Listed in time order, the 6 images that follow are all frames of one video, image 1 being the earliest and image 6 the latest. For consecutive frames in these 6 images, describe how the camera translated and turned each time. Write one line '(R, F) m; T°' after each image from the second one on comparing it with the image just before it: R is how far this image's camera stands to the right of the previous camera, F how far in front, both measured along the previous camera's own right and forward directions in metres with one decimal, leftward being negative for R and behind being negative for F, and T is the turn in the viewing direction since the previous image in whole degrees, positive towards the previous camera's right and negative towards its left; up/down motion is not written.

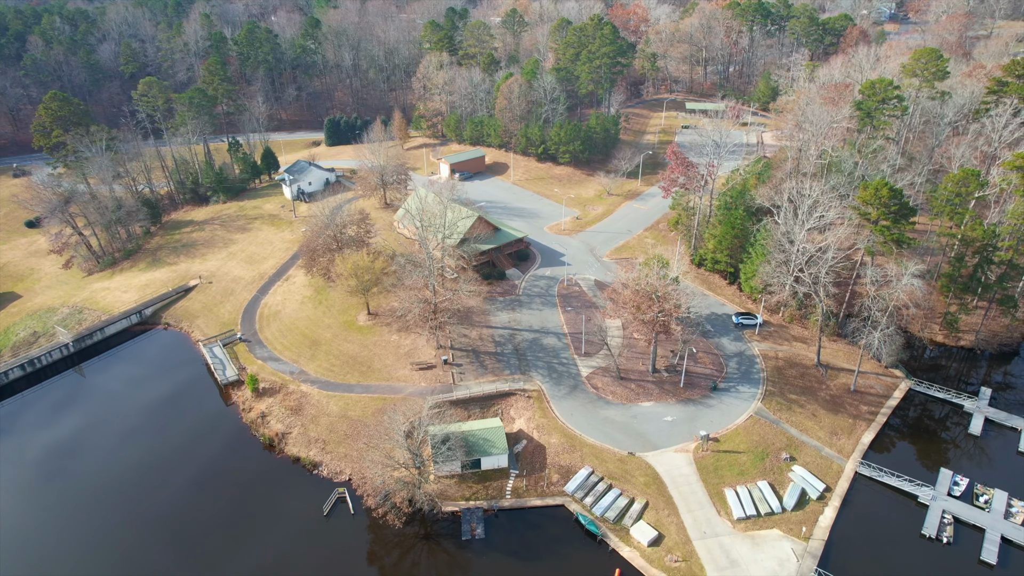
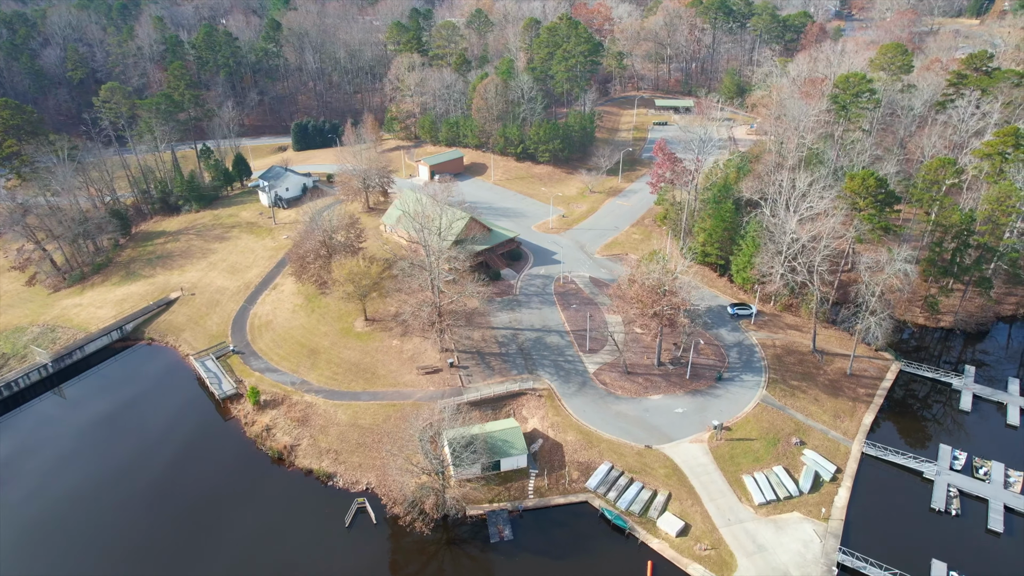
(-2.8, +0.2) m; +4°
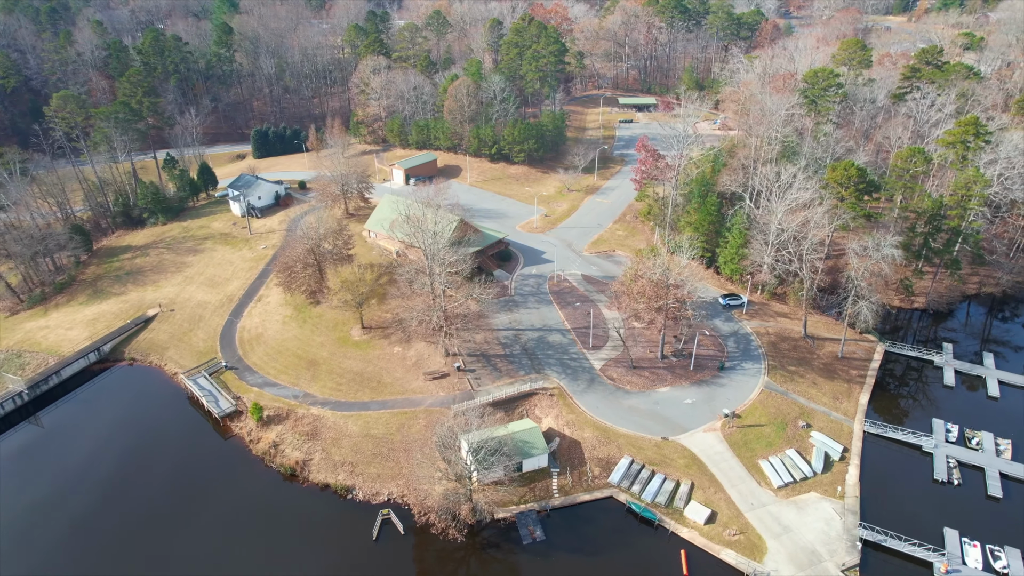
(-3.3, +0.2) m; +4°
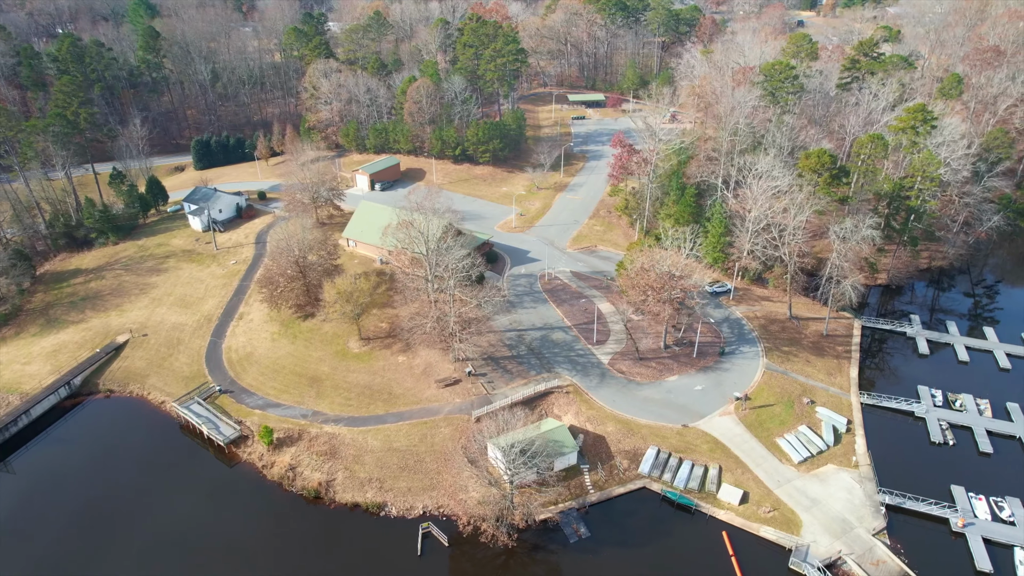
(-4.6, +0.3) m; +6°
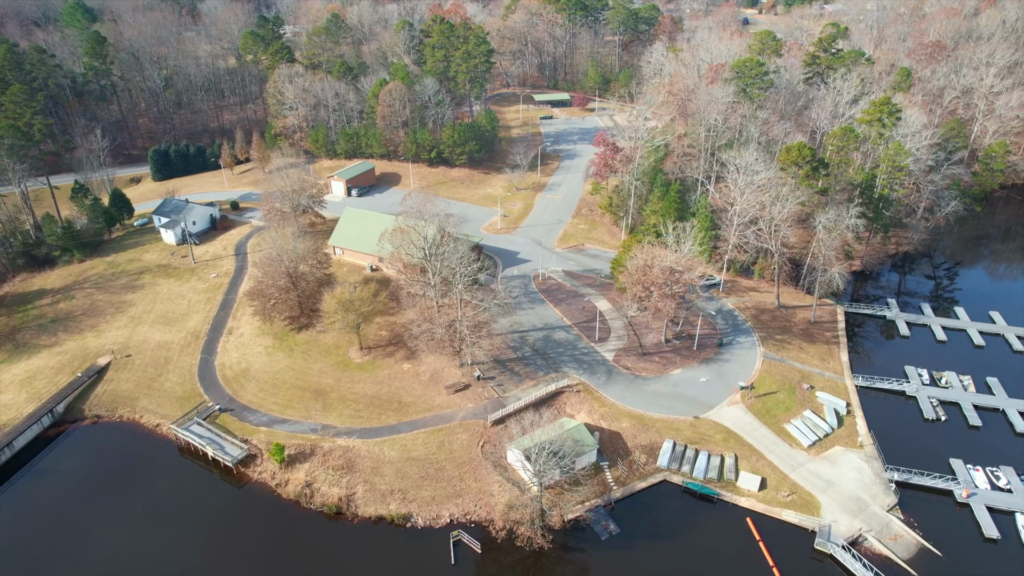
(-3.2, +0.1) m; +4°
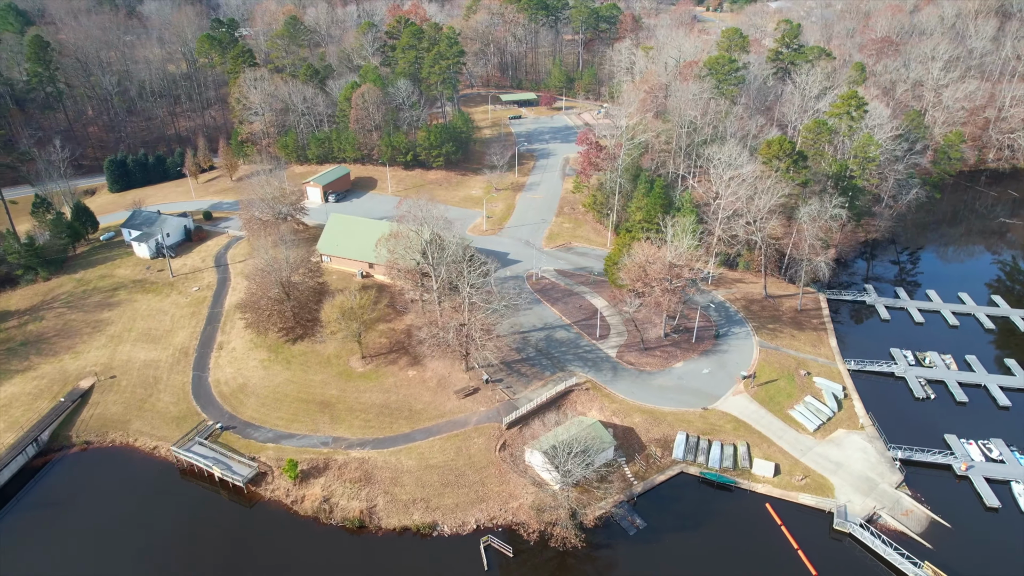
(-3.1, +0.1) m; +4°
